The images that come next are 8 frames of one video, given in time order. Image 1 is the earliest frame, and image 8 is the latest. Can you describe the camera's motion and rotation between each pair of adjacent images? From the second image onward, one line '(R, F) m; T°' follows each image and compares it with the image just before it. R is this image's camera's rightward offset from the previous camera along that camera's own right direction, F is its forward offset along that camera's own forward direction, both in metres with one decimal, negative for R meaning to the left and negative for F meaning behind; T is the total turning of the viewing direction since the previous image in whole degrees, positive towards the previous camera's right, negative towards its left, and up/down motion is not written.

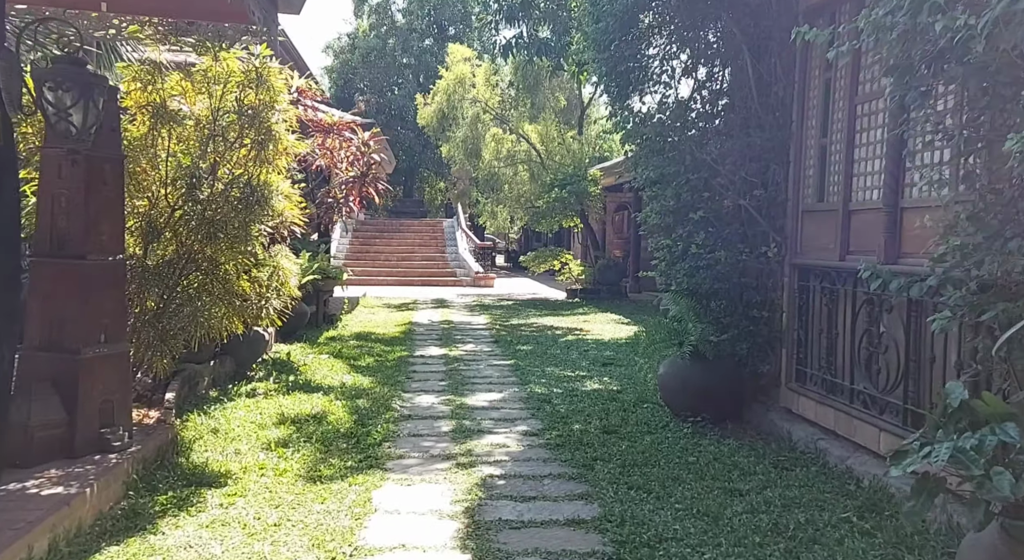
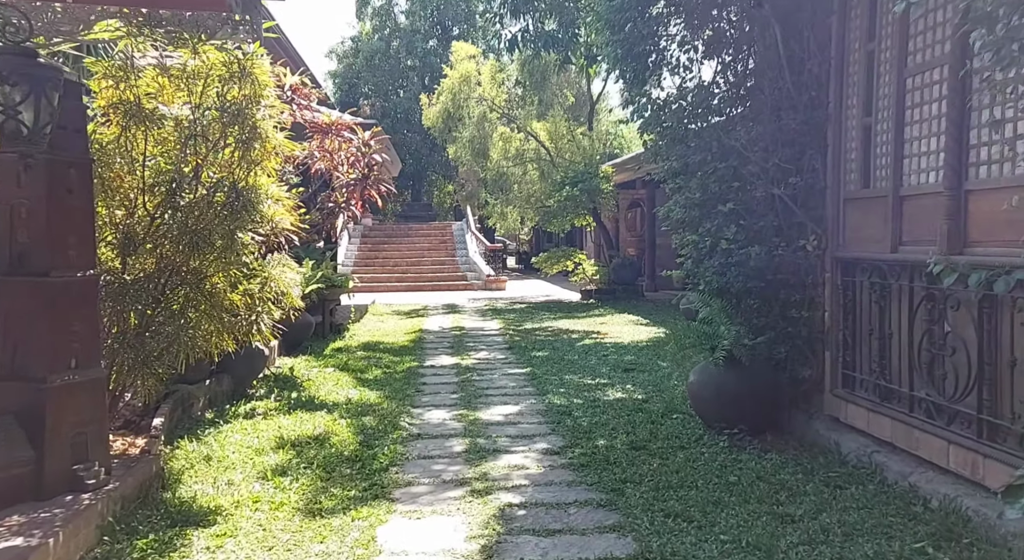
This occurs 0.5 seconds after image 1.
(0.0, +0.4) m; -1°
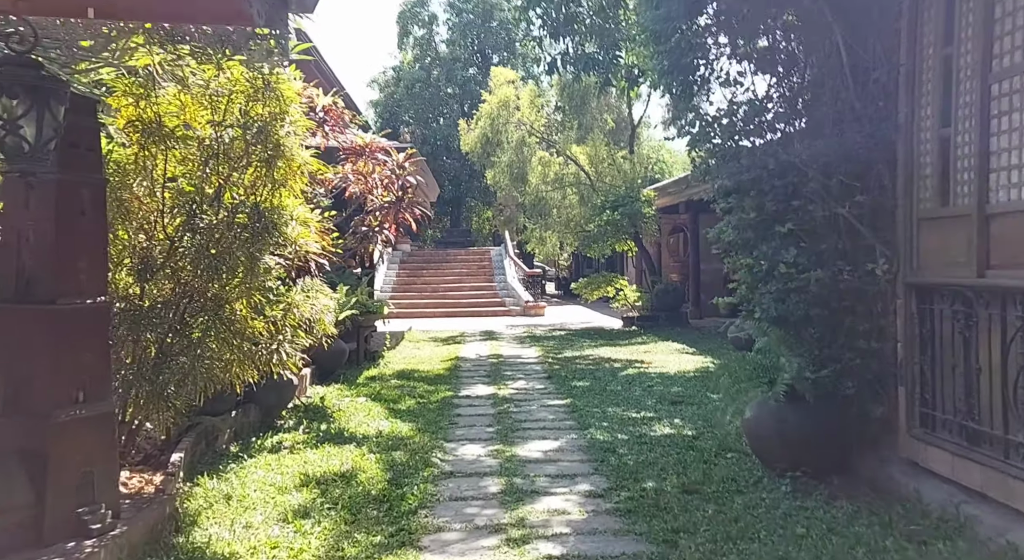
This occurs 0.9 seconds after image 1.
(0.0, +0.3) m; -3°
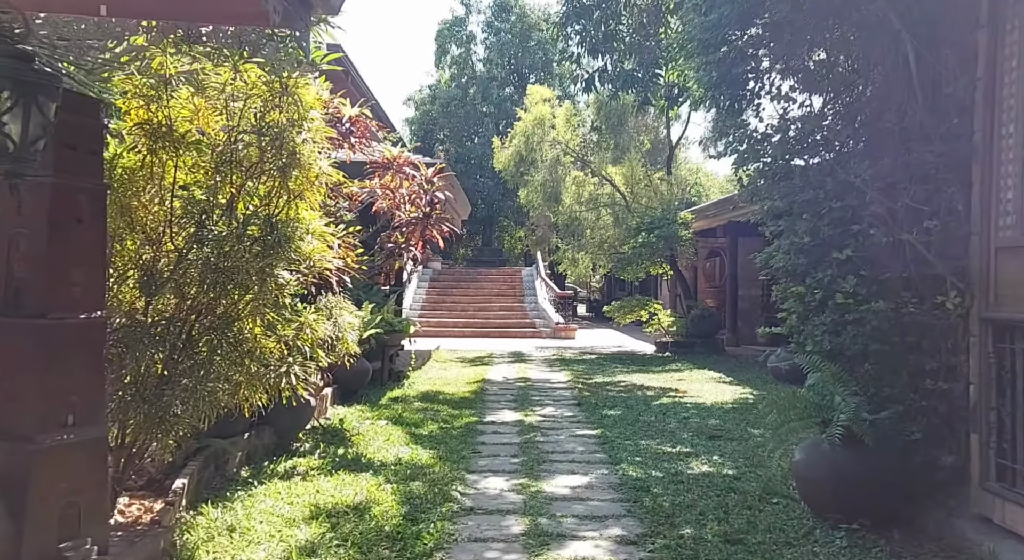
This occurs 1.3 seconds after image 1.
(0.0, +0.3) m; -2°
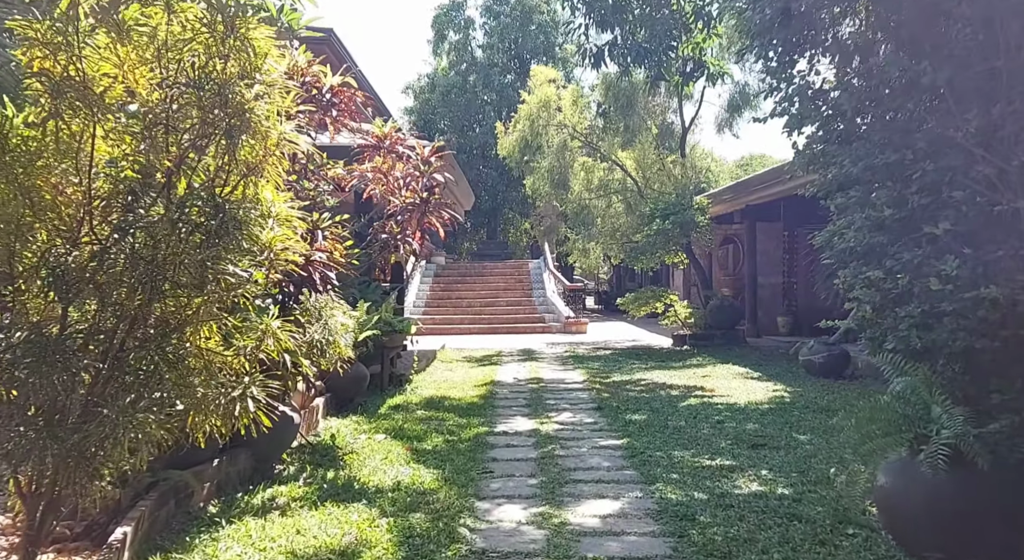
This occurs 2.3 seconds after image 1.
(0.0, +0.6) m; 0°
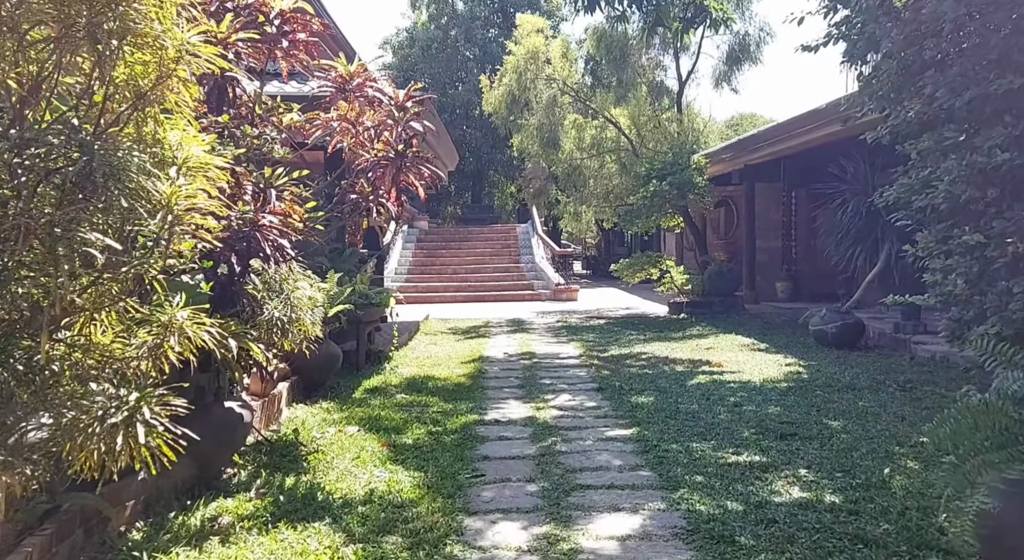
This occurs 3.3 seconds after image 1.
(0.0, +0.7) m; +1°
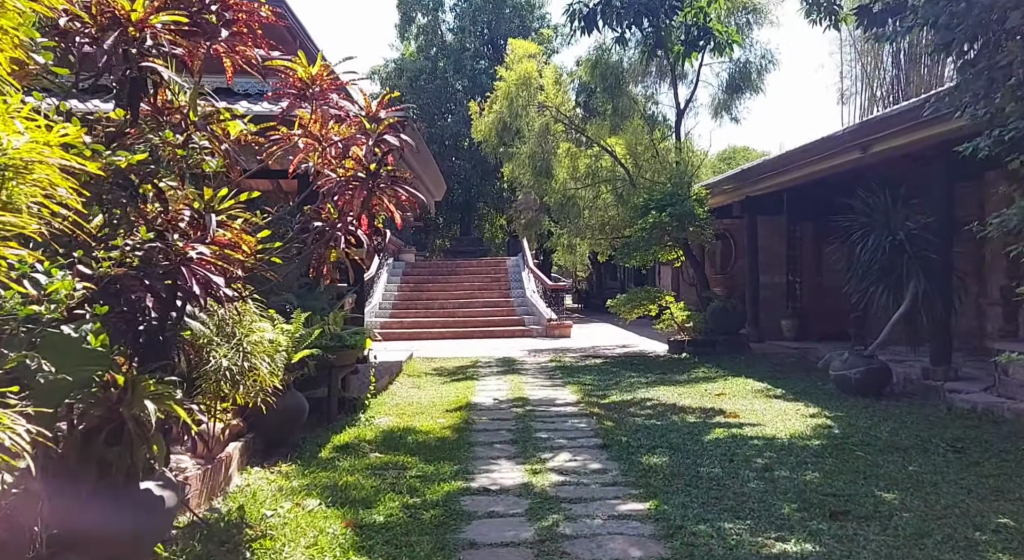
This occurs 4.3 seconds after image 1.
(0.0, +0.7) m; +1°
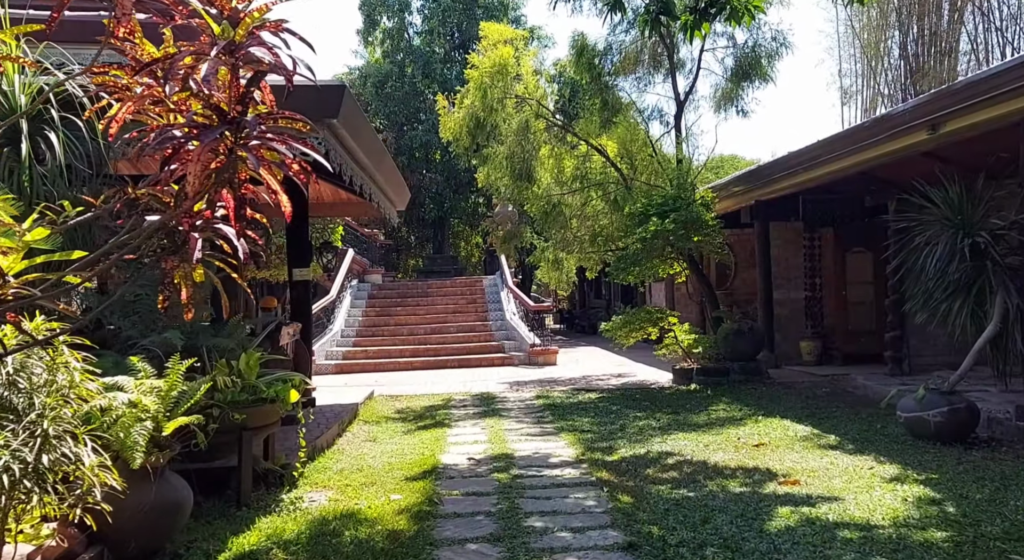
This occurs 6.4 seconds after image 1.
(0.0, +1.5) m; +2°
